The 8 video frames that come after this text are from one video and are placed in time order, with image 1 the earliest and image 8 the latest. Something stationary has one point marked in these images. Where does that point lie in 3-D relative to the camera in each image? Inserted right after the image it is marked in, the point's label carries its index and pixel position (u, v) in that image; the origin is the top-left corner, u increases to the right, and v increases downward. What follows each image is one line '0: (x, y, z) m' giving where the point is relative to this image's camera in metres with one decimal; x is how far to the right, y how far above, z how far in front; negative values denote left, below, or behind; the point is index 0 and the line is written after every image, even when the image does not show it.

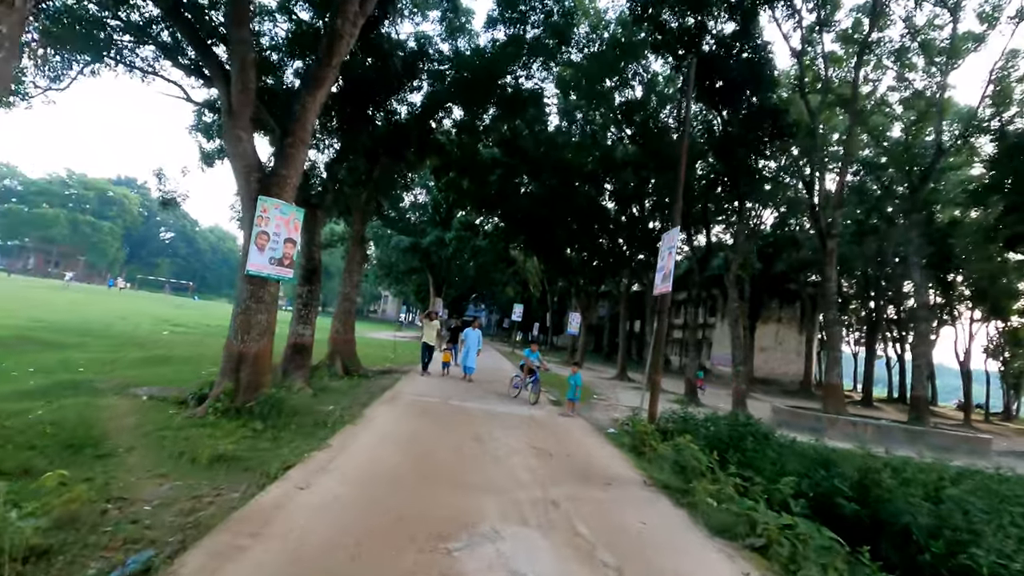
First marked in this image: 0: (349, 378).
0: (-4.2, -2.4, +13.8) m
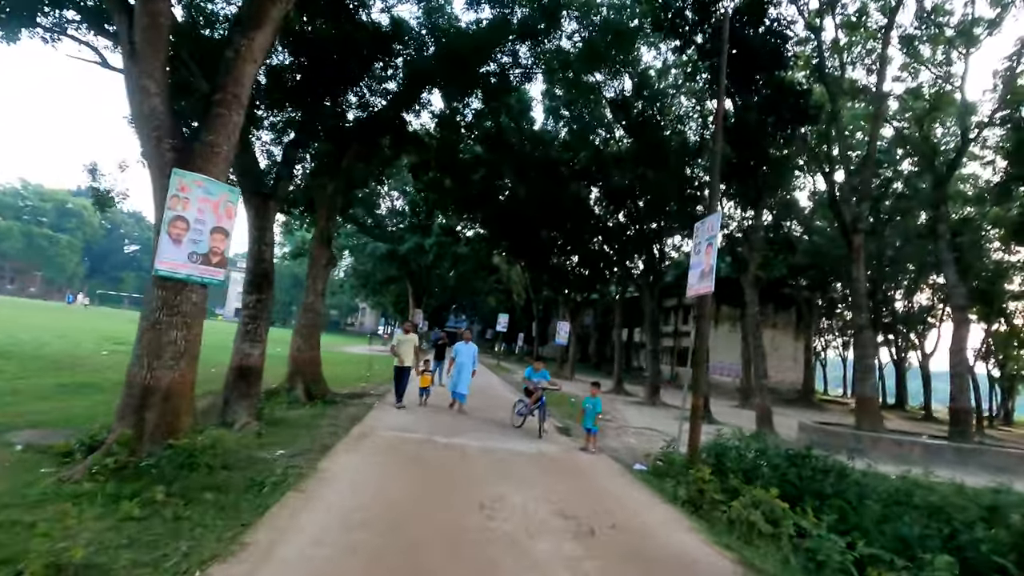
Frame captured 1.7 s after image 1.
0: (-4.3, -2.5, +11.4) m
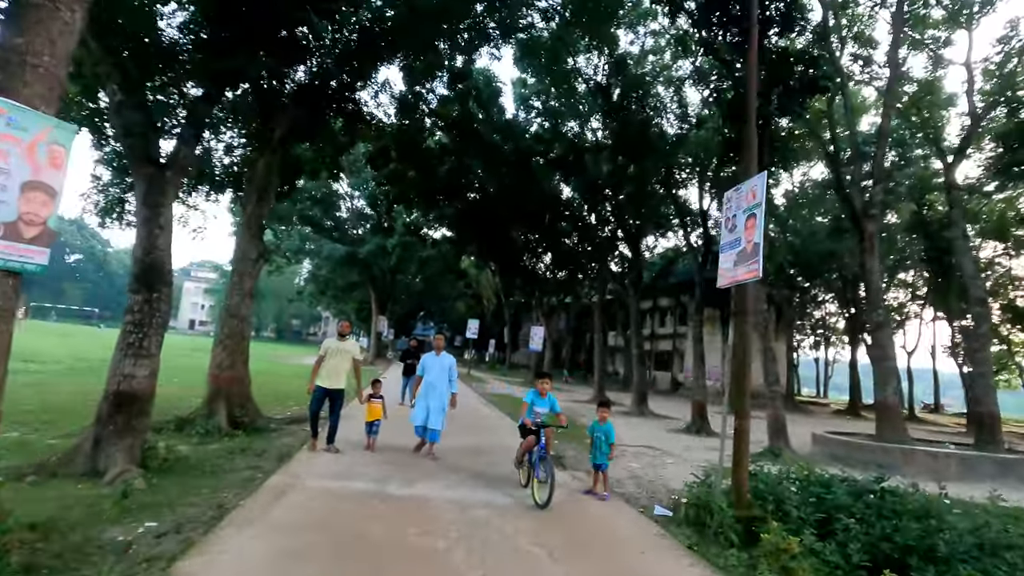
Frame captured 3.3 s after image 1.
0: (-4.7, -2.5, +9.0) m
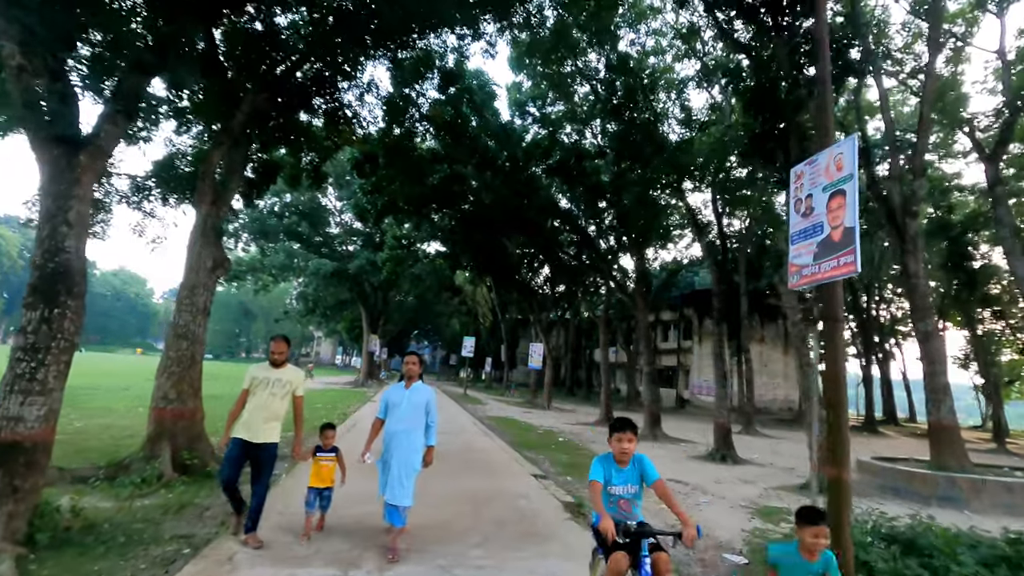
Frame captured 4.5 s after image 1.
0: (-4.6, -2.7, +7.3) m
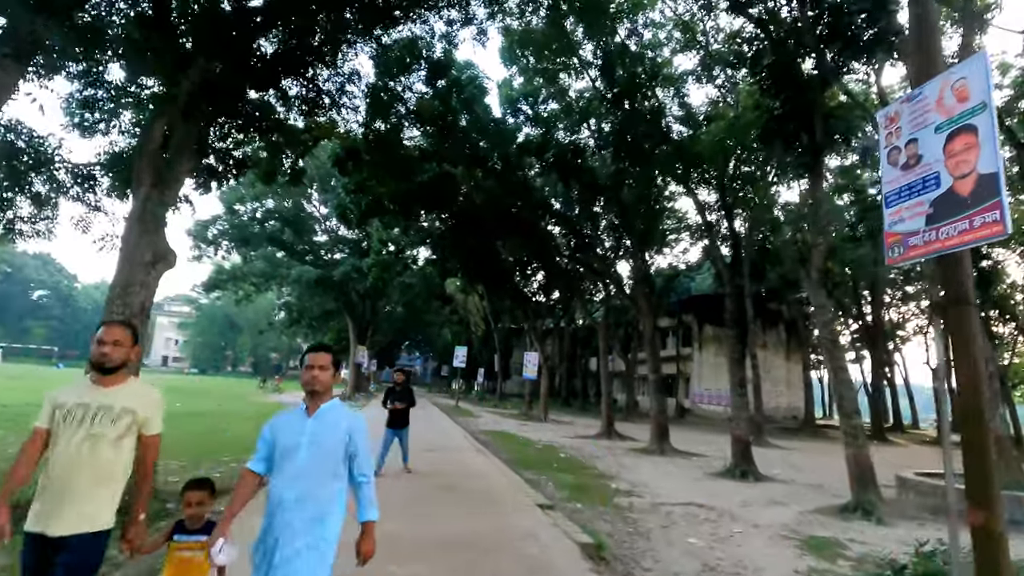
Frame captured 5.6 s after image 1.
0: (-4.5, -2.7, +5.8) m
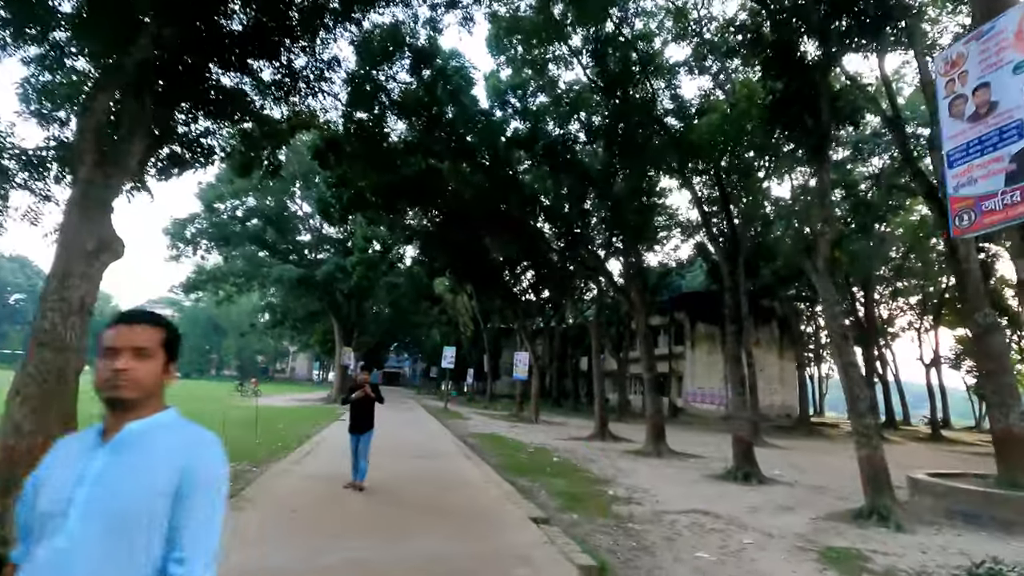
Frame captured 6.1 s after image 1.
0: (-4.6, -2.6, +5.0) m
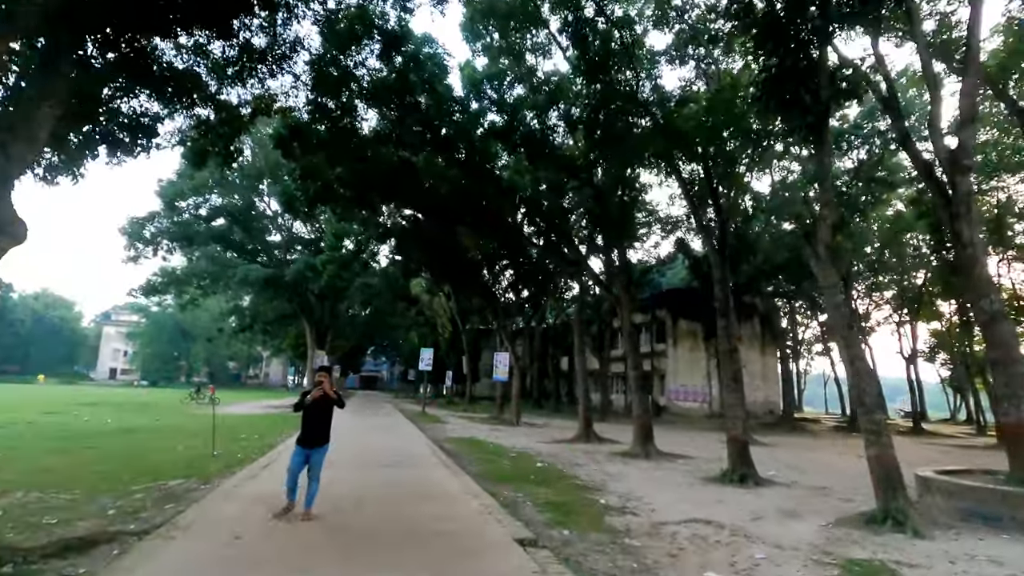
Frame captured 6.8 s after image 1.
0: (-4.7, -2.5, +3.9) m
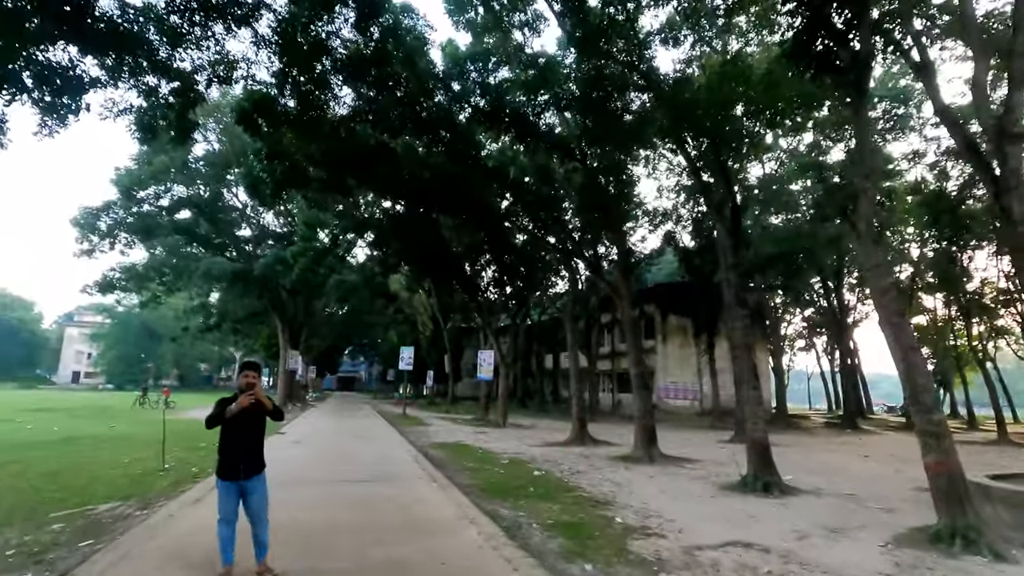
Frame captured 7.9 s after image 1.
0: (-4.5, -2.2, +2.3) m
